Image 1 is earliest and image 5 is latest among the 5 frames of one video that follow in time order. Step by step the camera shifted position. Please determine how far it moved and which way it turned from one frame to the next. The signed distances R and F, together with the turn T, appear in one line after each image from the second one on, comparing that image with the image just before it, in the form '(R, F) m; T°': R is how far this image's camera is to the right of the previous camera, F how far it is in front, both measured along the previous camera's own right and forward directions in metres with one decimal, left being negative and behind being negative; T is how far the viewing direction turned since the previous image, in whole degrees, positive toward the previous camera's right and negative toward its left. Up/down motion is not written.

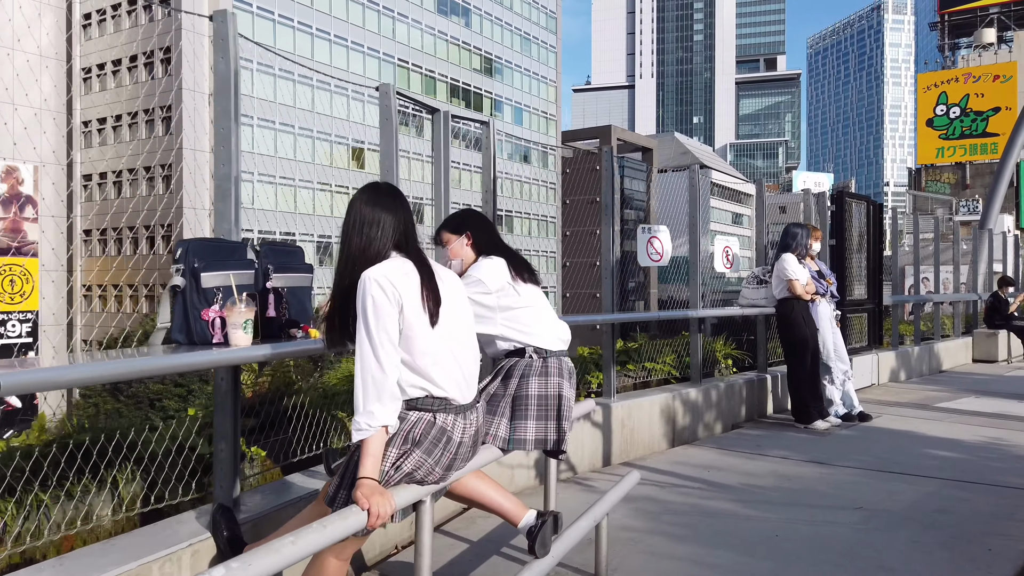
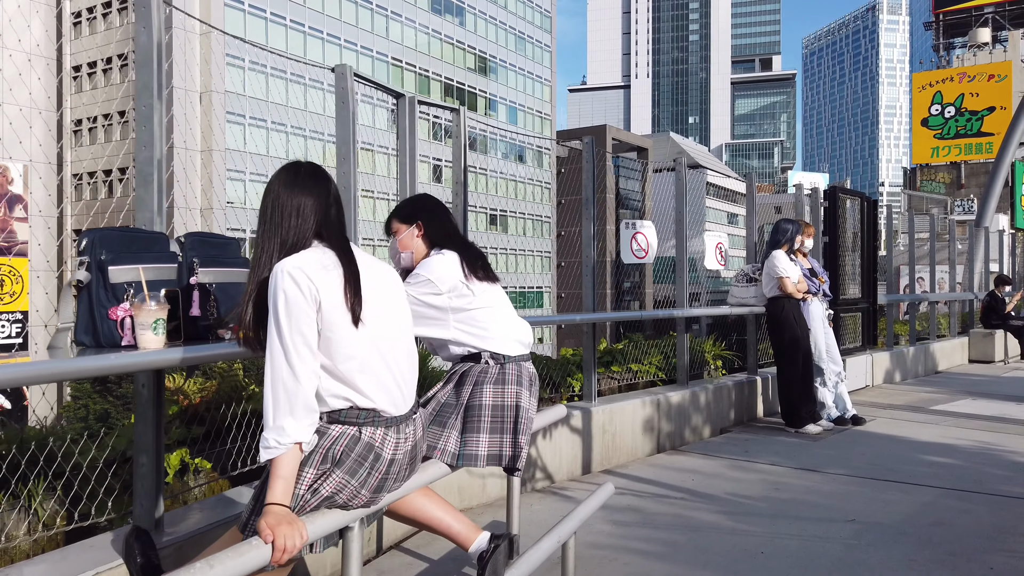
(+0.1, +0.3) m; 0°
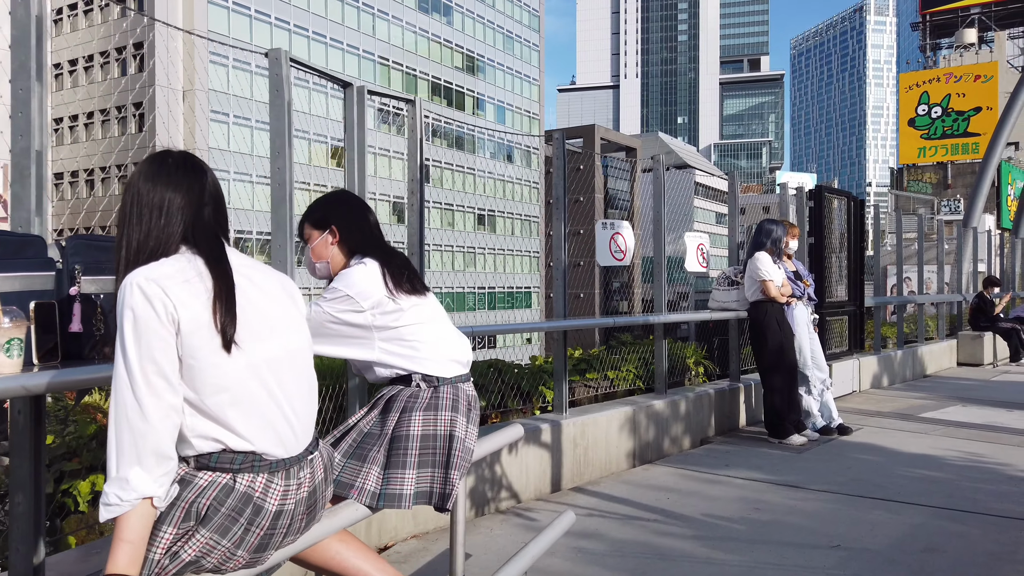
(+0.2, +0.4) m; +1°
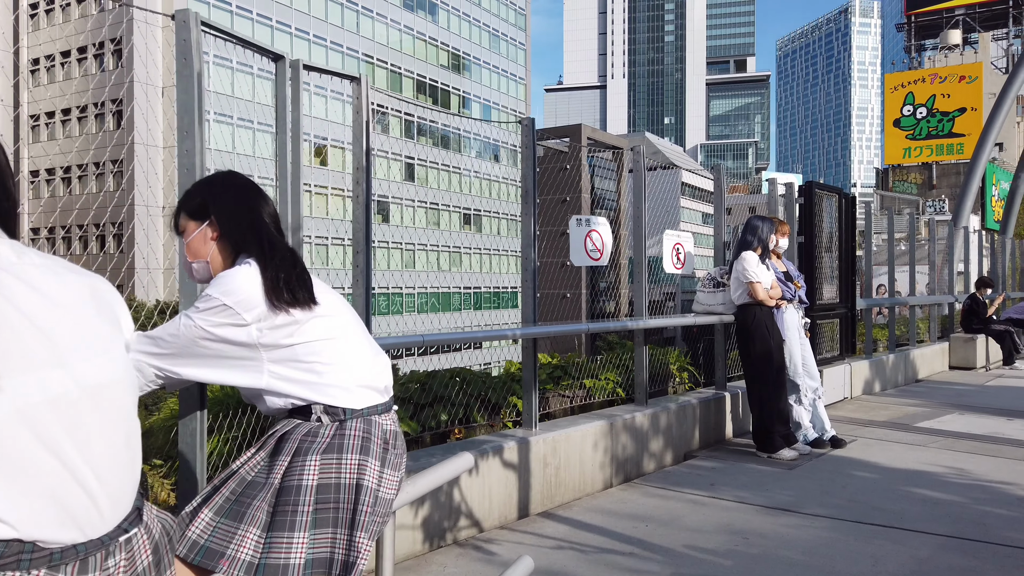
(+0.1, +0.5) m; +1°
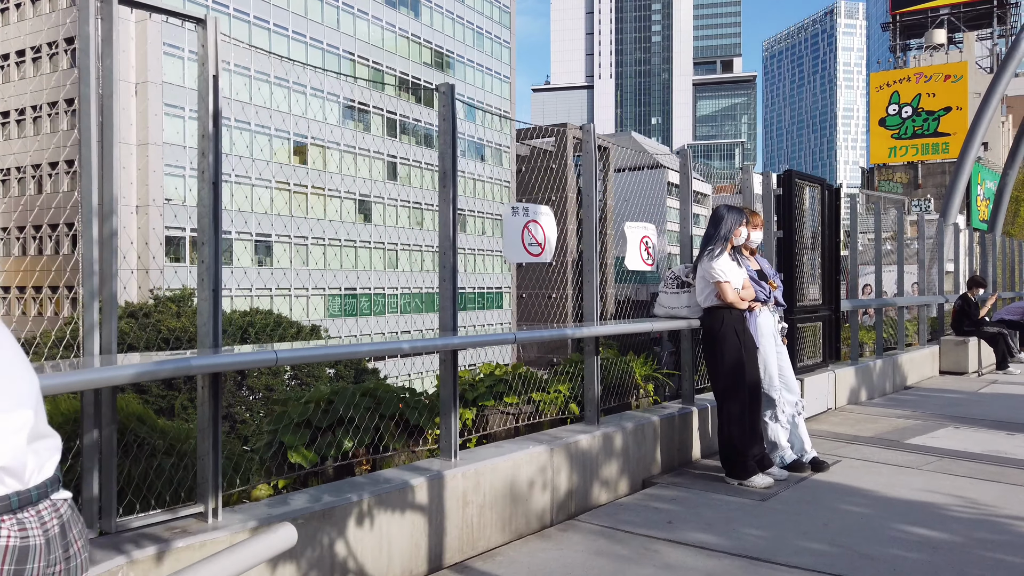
(+0.4, +0.9) m; +1°
